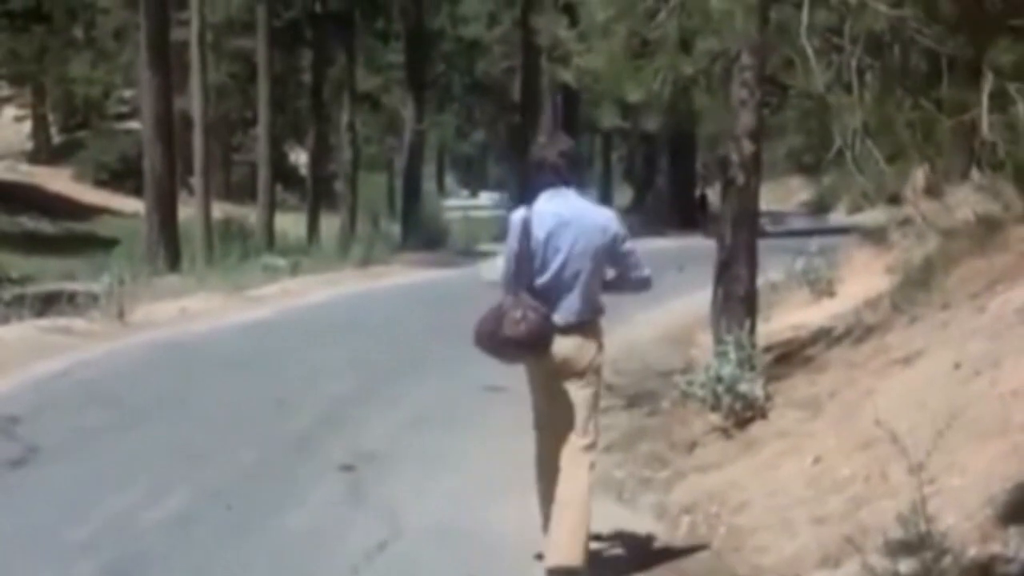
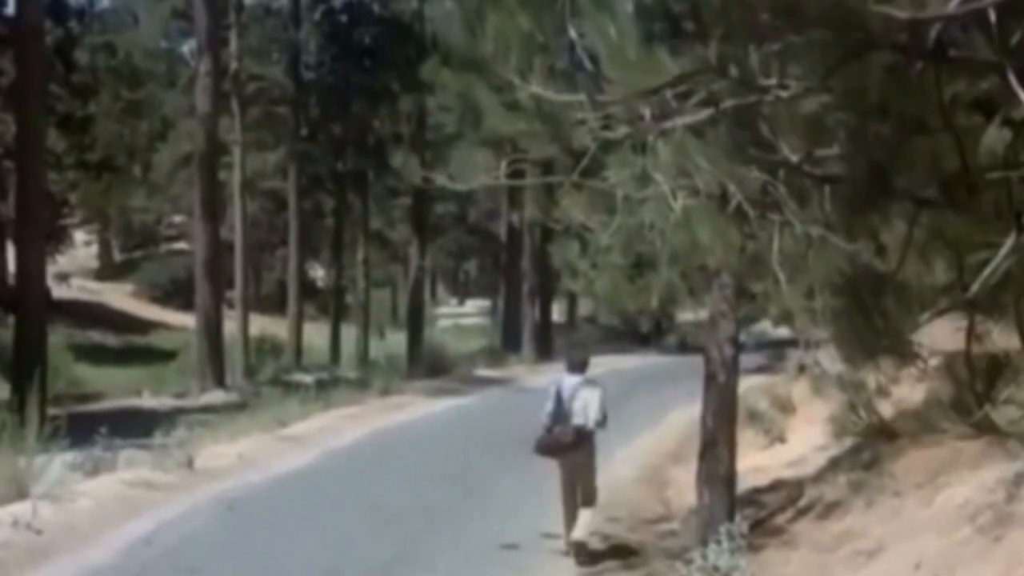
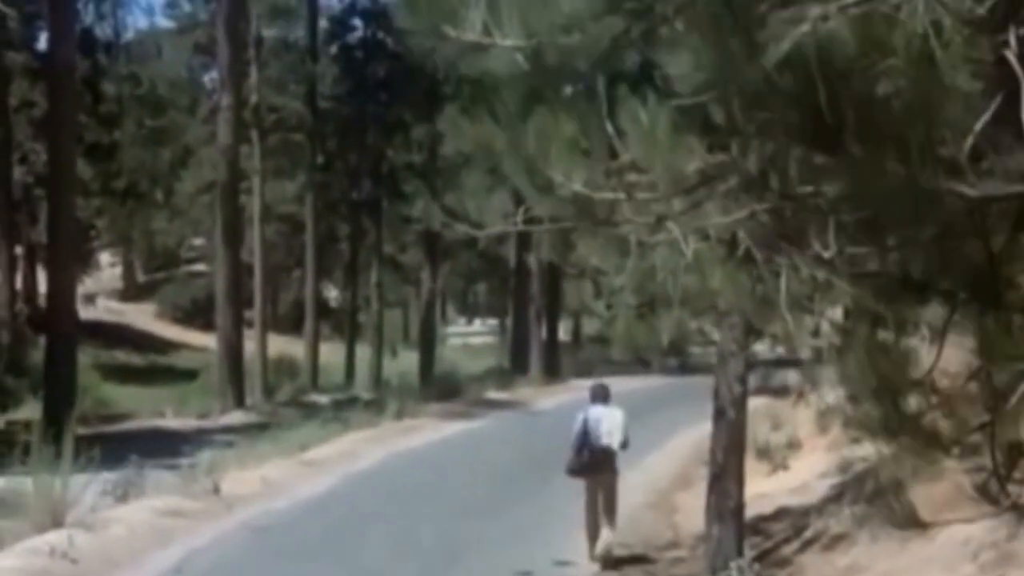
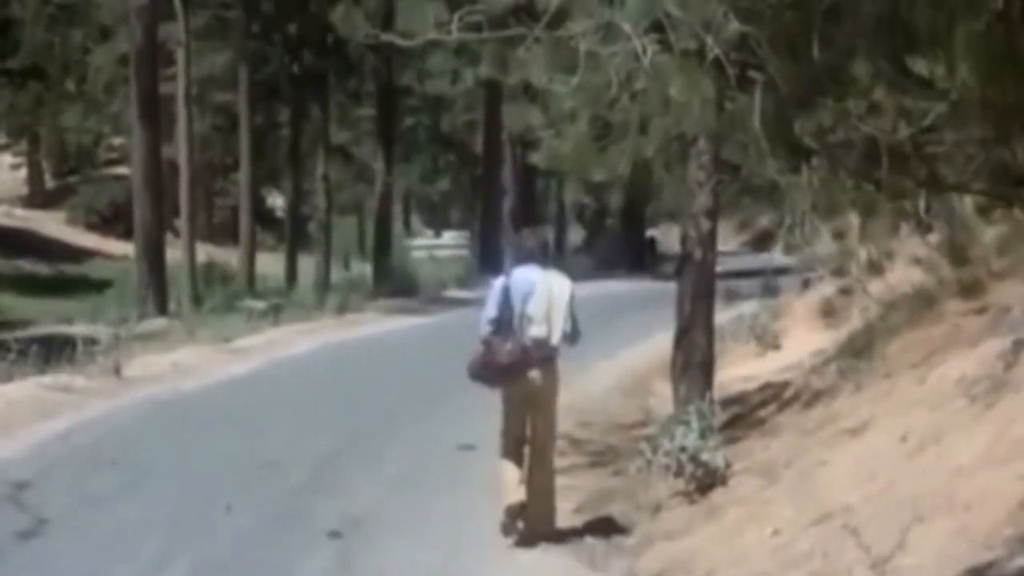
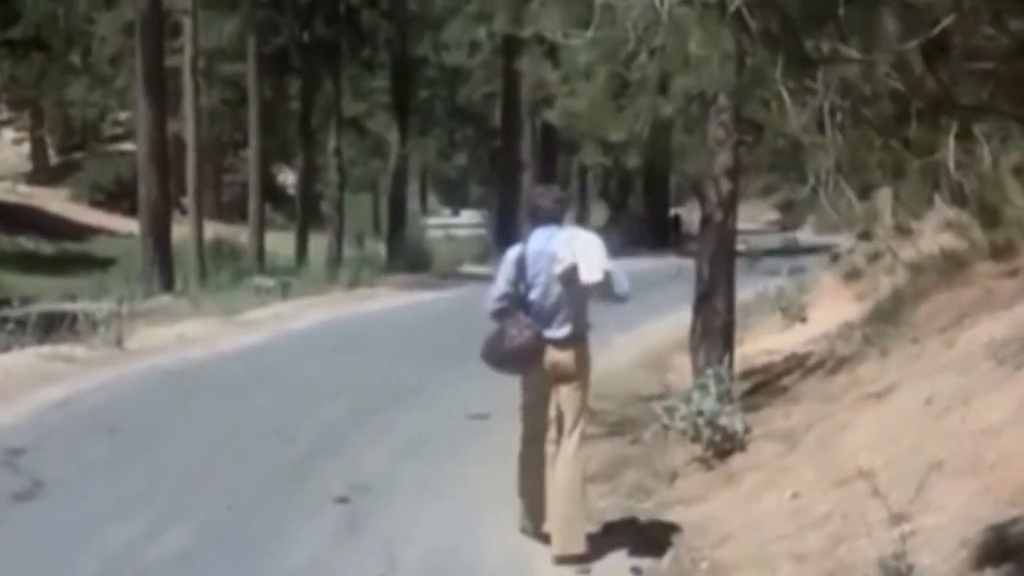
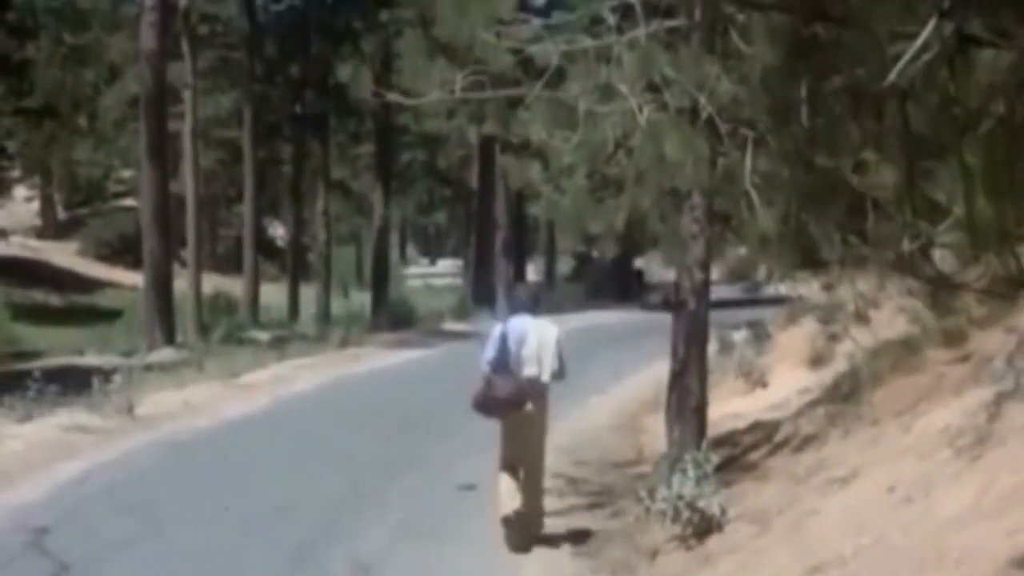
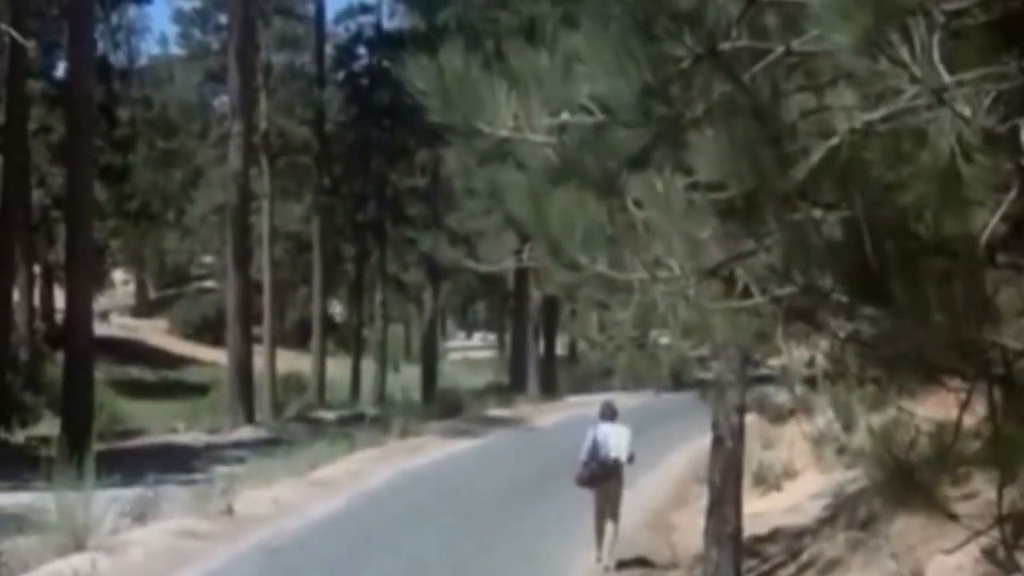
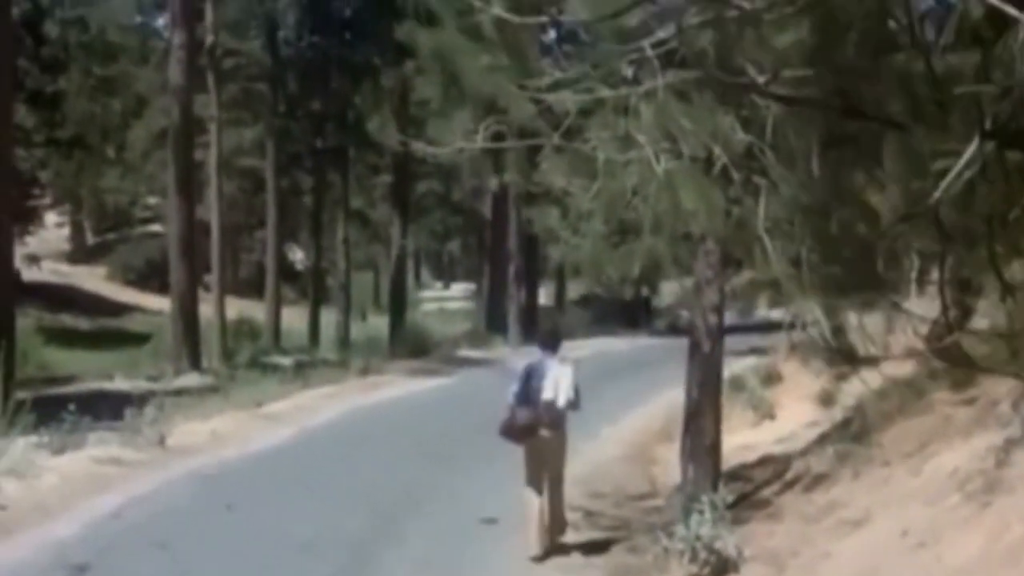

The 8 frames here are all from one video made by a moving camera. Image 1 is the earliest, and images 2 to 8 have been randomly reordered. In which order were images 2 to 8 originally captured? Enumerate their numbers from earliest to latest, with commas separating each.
5, 4, 6, 8, 2, 3, 7
